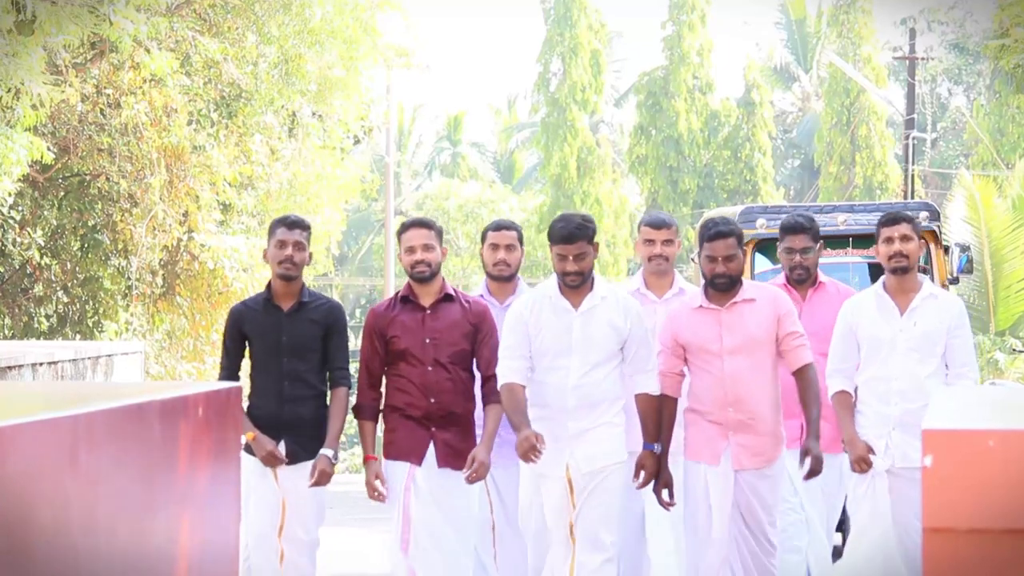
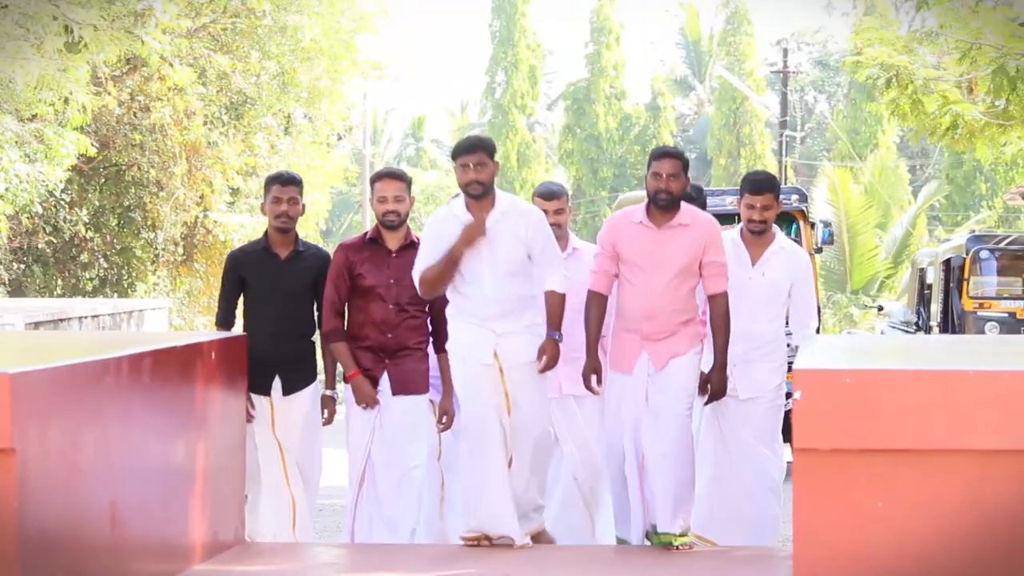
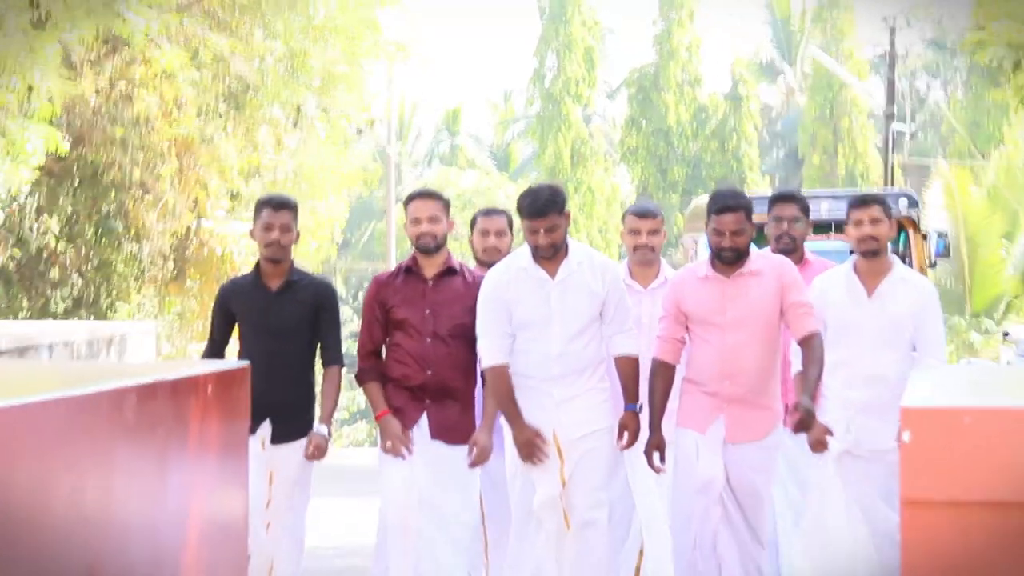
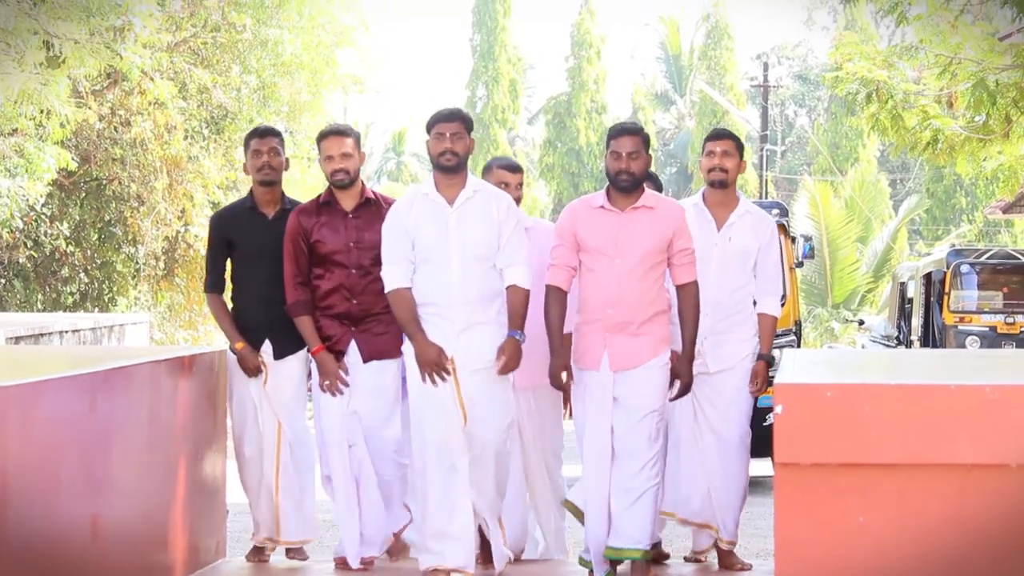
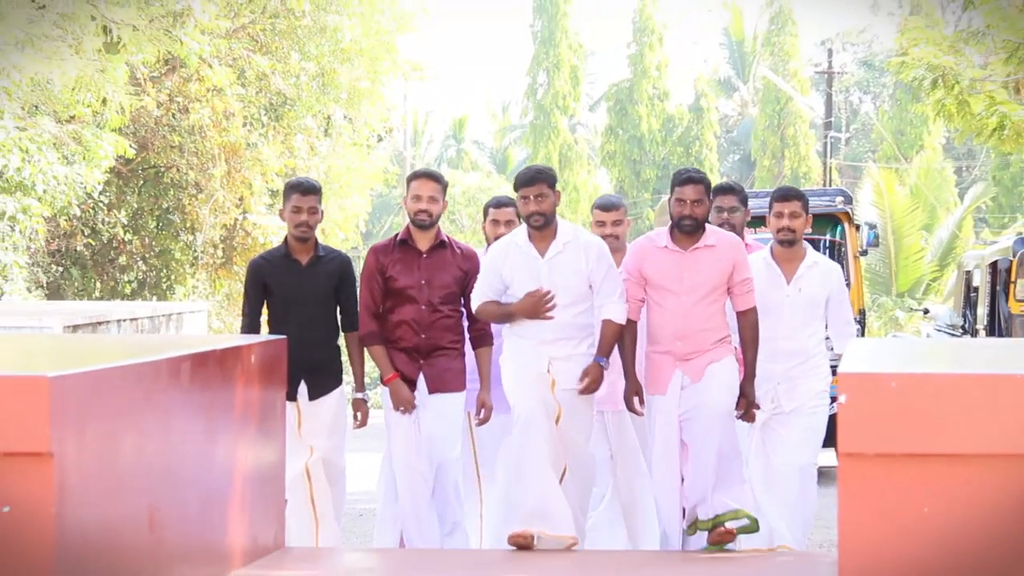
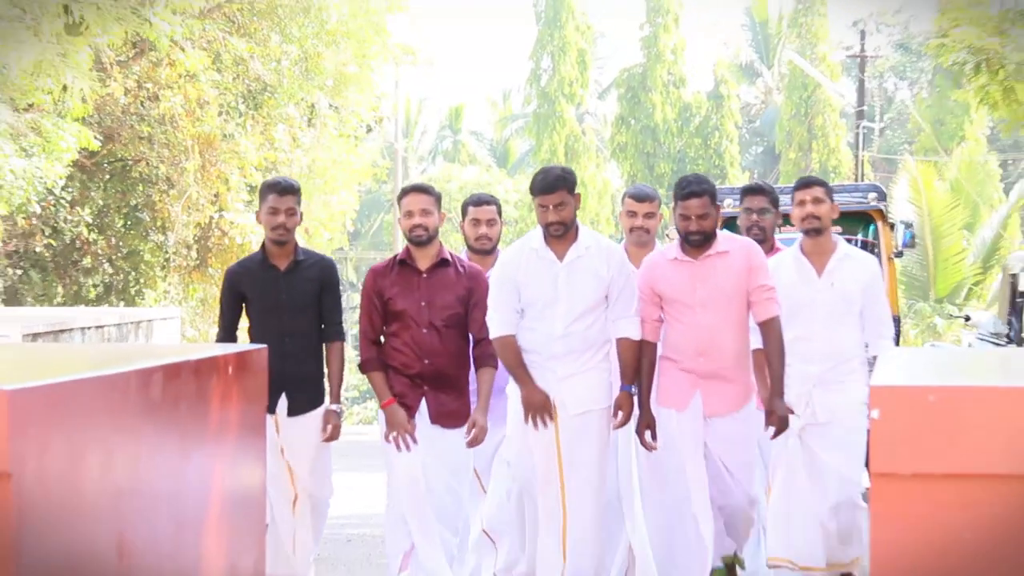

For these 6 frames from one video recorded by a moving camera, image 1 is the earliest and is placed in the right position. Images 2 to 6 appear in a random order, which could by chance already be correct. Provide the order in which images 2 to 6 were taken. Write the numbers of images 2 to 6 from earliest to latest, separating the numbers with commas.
3, 6, 5, 2, 4
